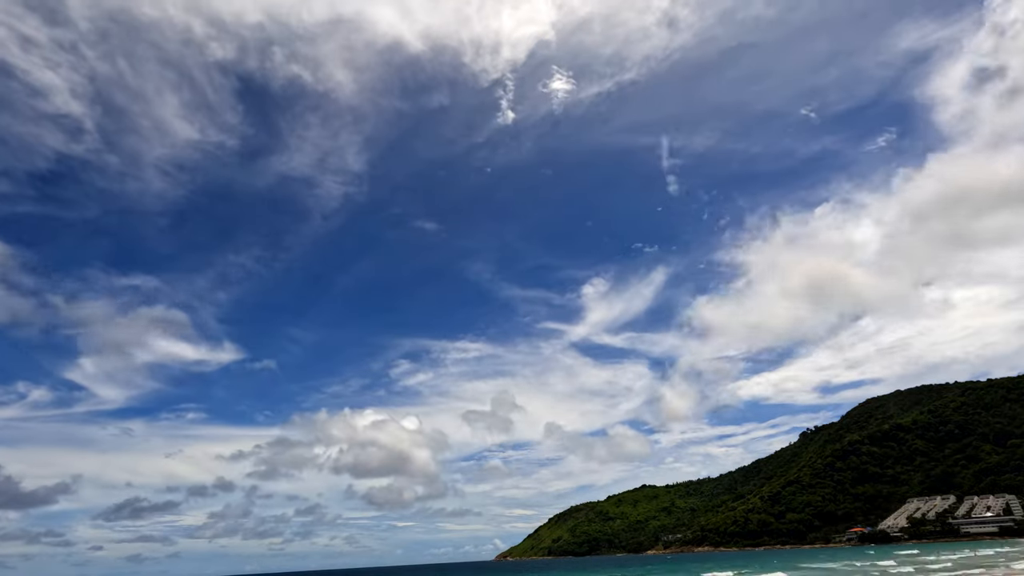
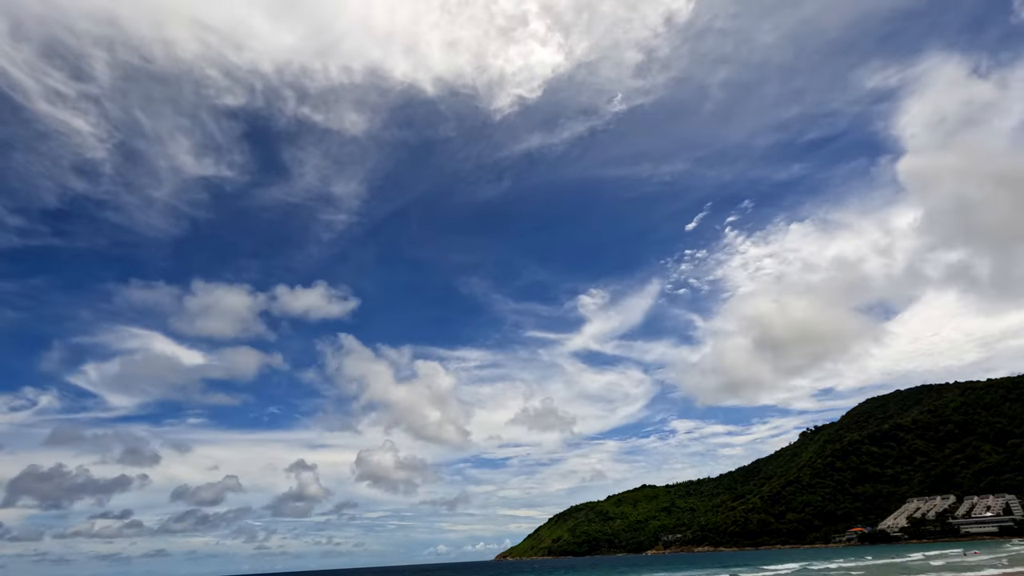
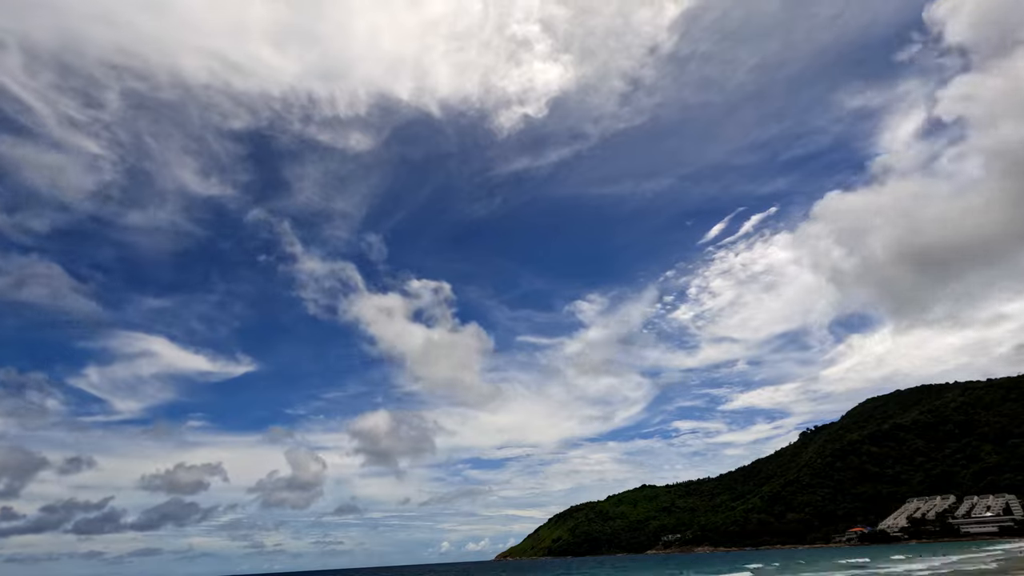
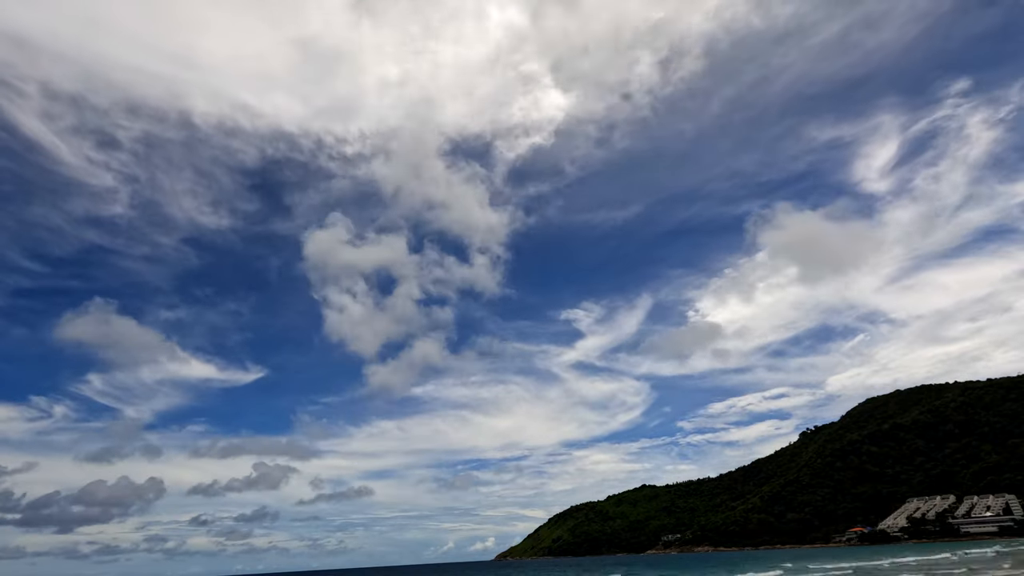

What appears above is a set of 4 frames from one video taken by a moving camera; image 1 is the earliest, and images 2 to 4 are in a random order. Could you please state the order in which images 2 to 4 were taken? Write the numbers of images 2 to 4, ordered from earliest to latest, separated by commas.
2, 3, 4
